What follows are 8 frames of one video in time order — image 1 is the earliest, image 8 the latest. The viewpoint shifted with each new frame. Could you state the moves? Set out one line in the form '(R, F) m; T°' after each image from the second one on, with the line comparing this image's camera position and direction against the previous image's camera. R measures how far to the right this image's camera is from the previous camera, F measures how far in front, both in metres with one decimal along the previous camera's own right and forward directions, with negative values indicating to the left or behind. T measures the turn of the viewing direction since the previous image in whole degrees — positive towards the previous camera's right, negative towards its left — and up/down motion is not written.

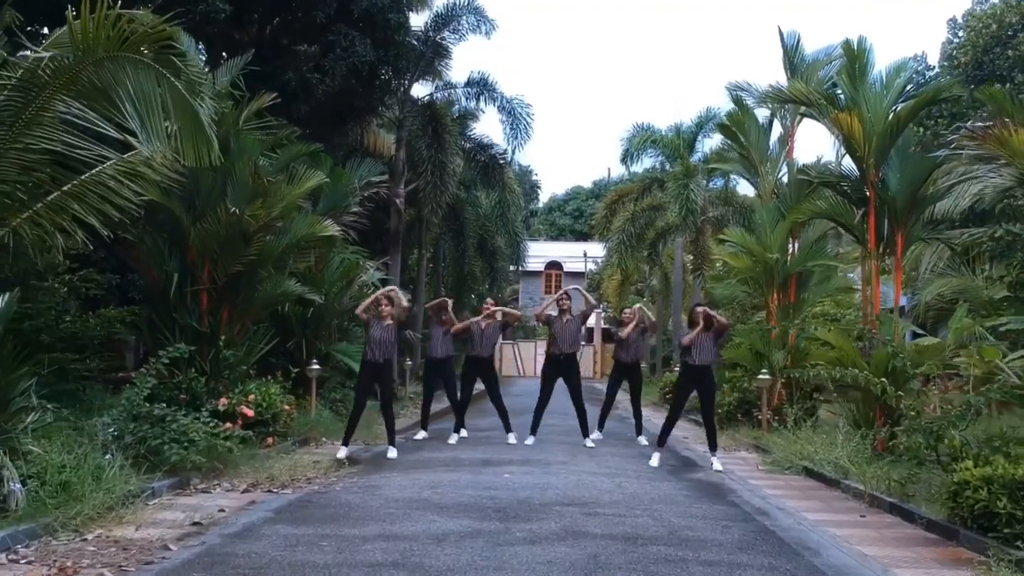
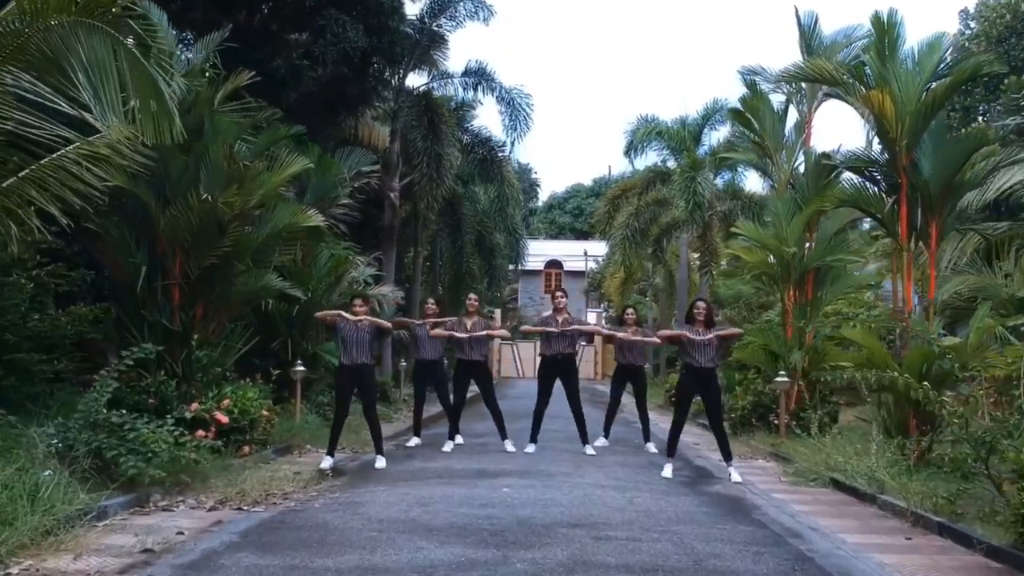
(0.0, +1.1) m; 0°
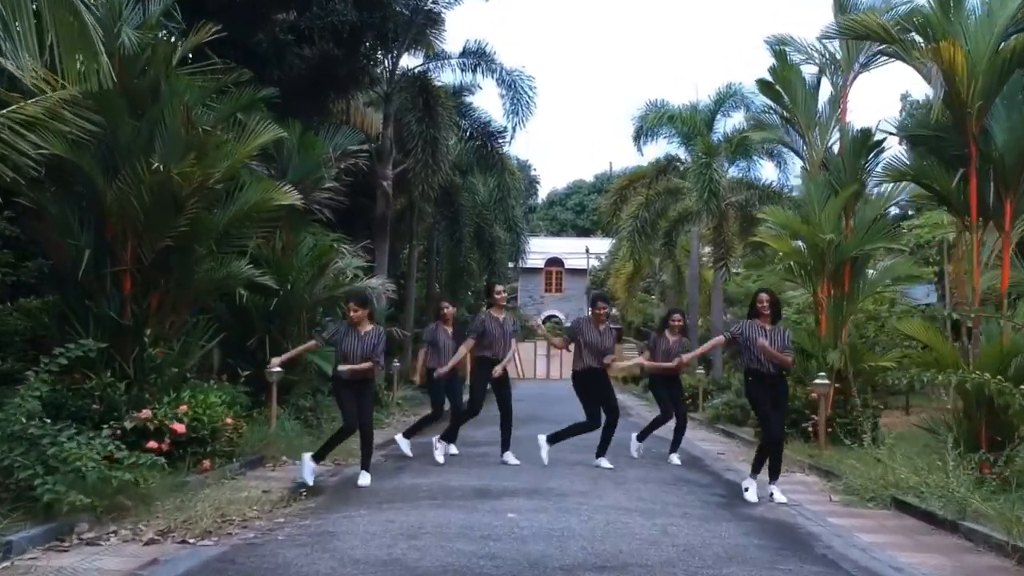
(-0.1, +1.6) m; 0°
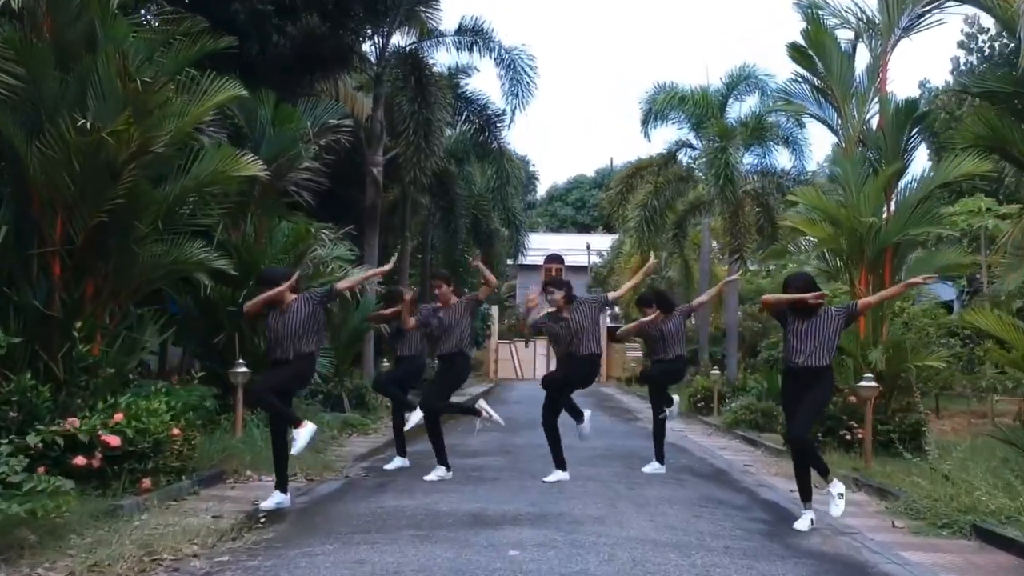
(0.0, +1.6) m; 0°
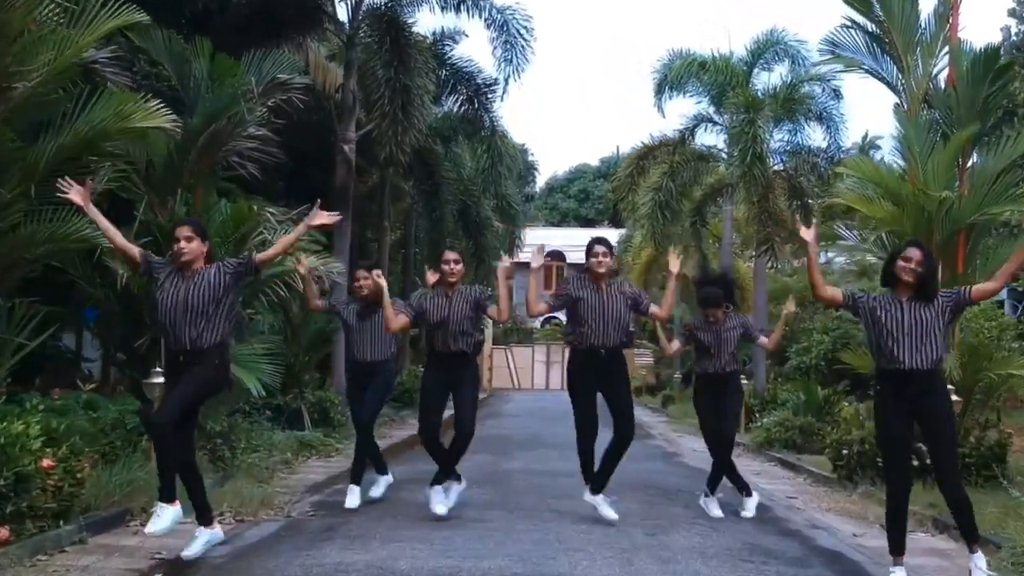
(+0.2, +2.1) m; -1°
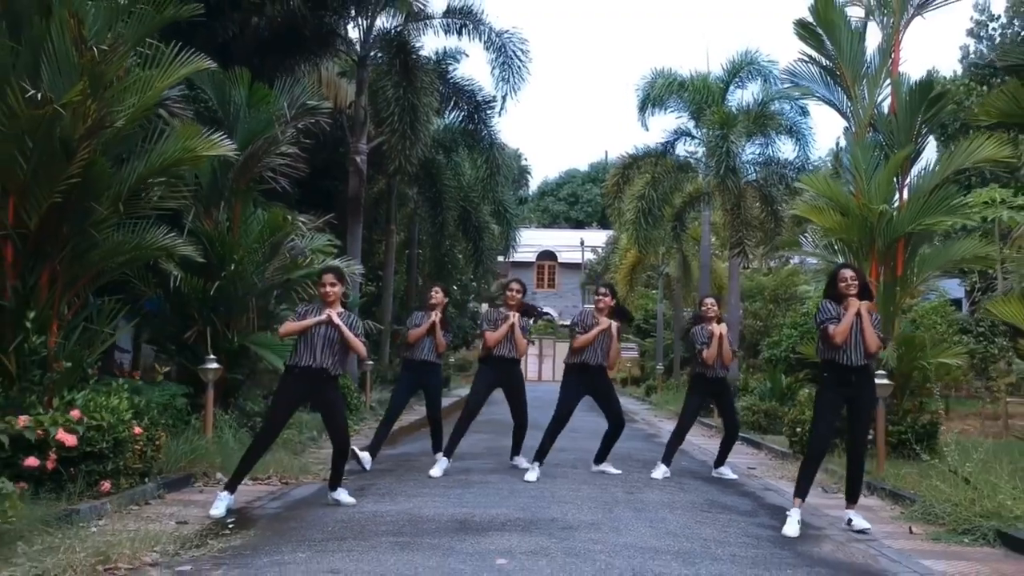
(-0.2, -1.5) m; +1°
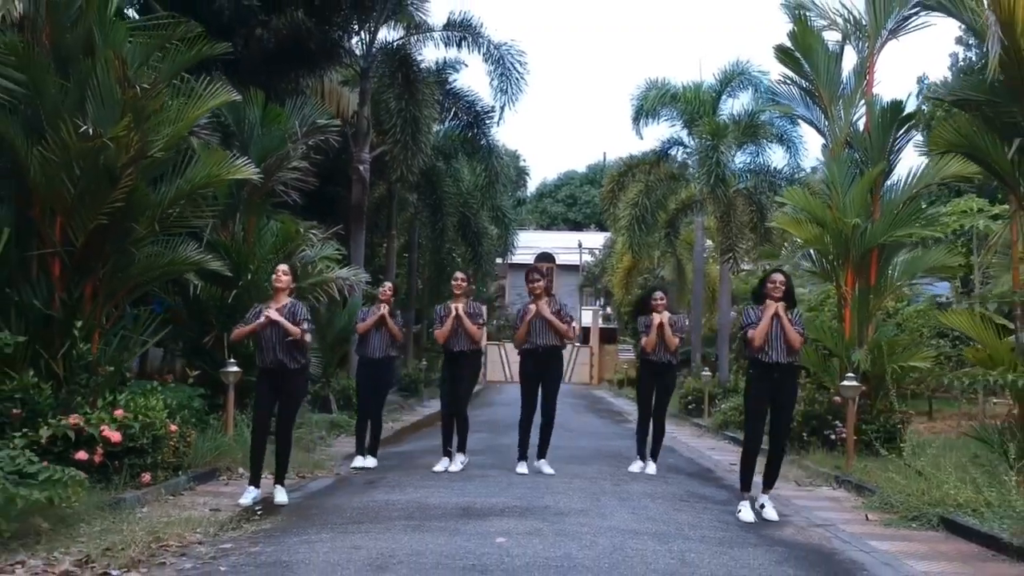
(0.0, -0.9) m; 0°
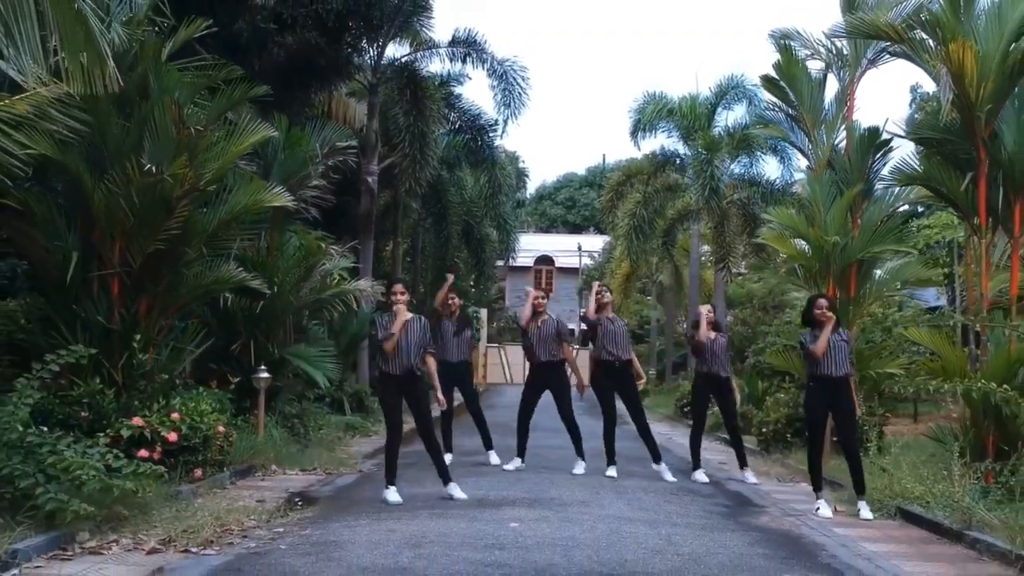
(-0.1, -1.1) m; 0°
